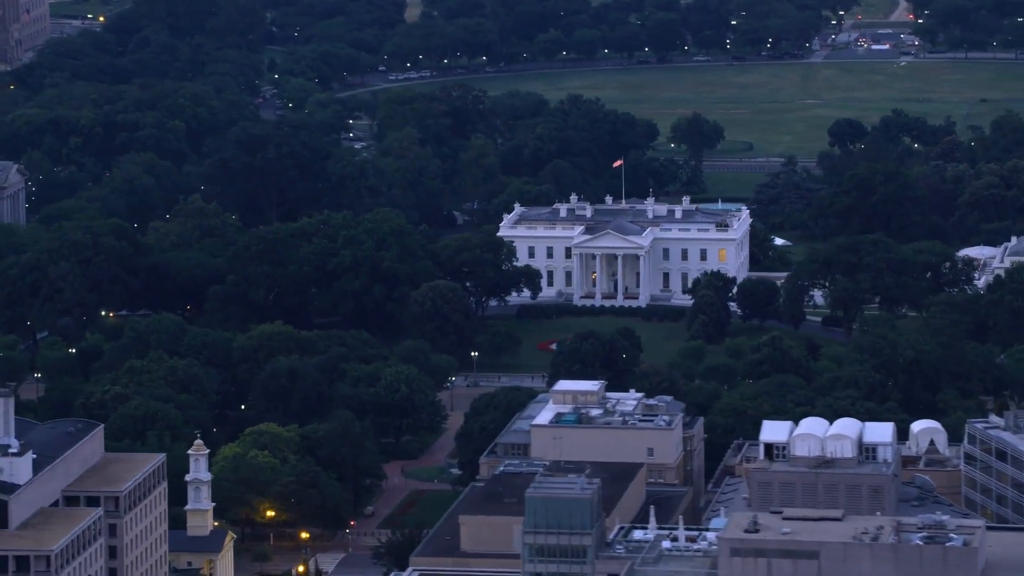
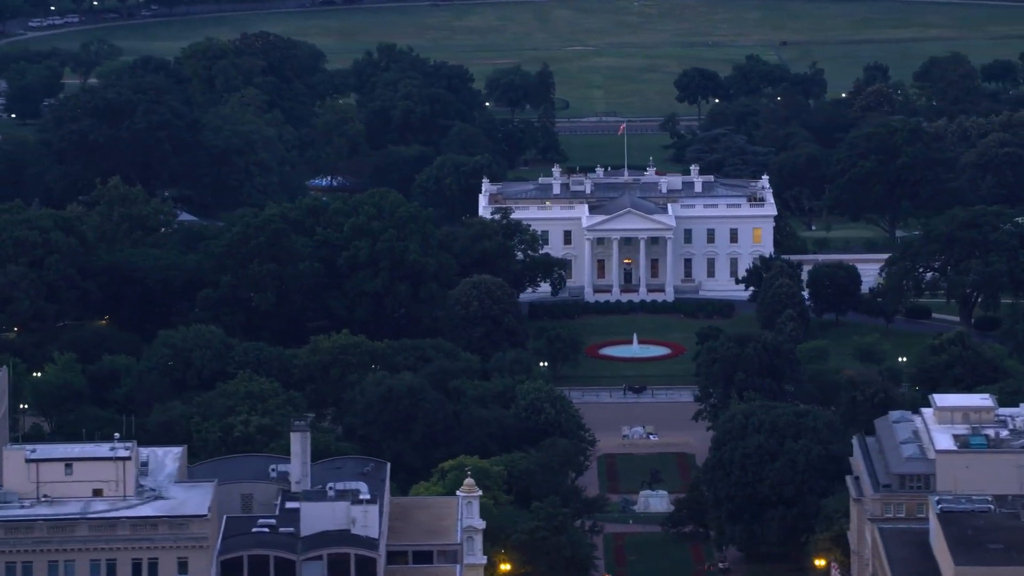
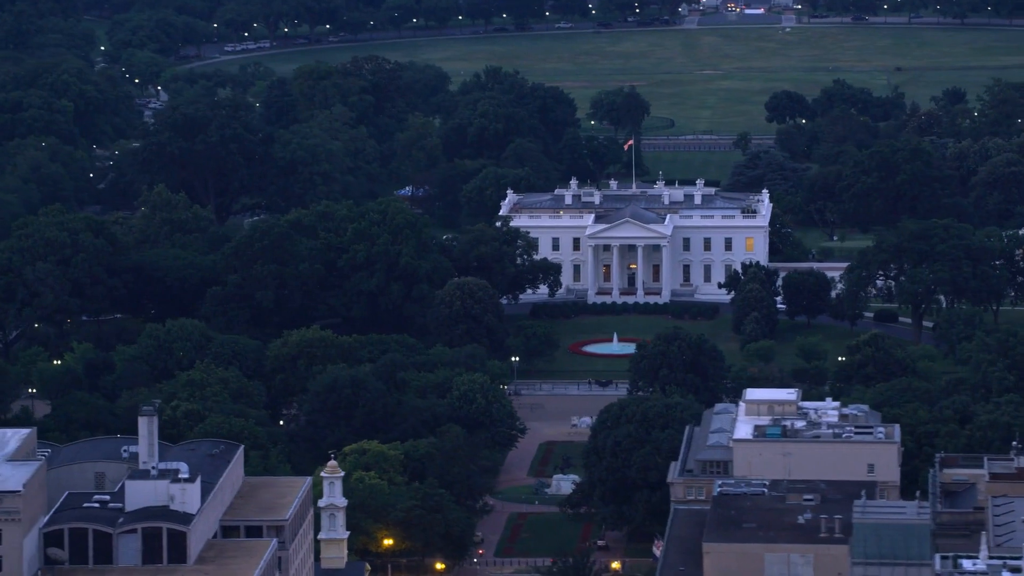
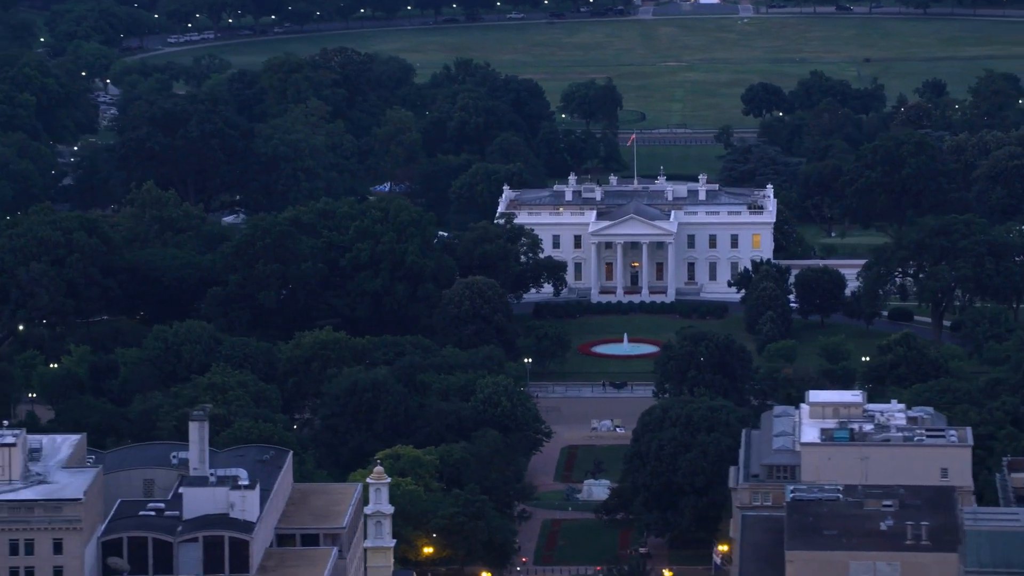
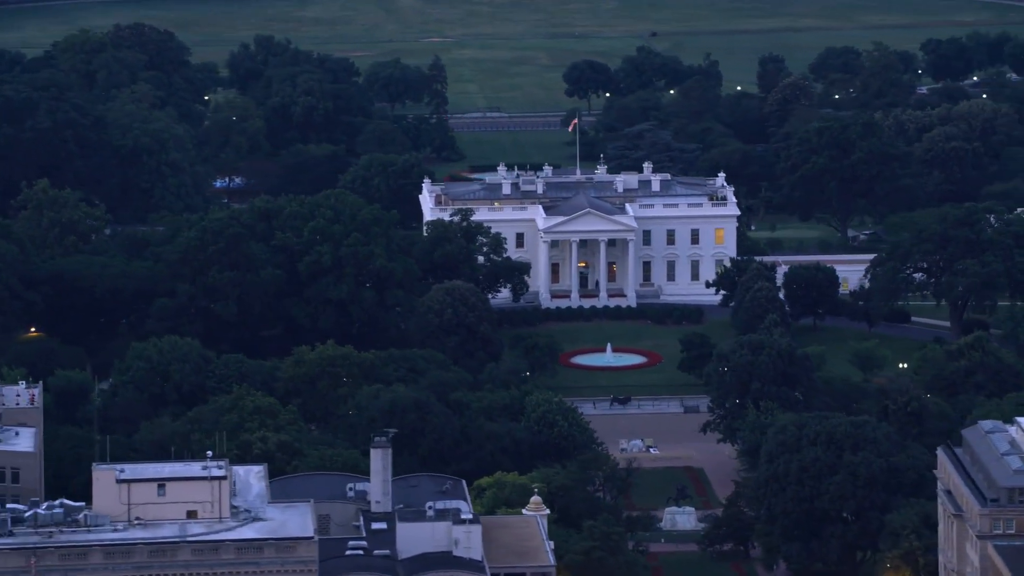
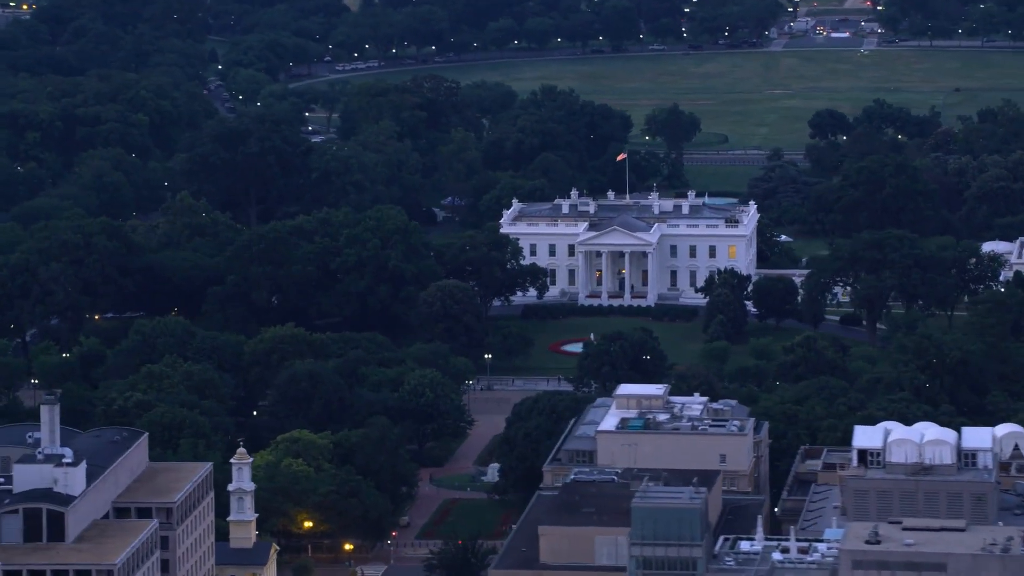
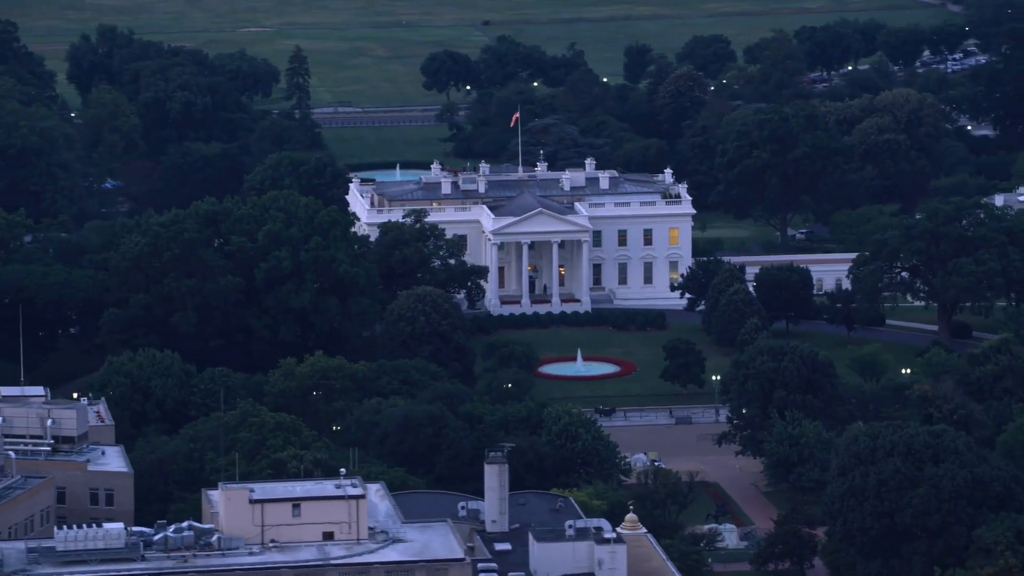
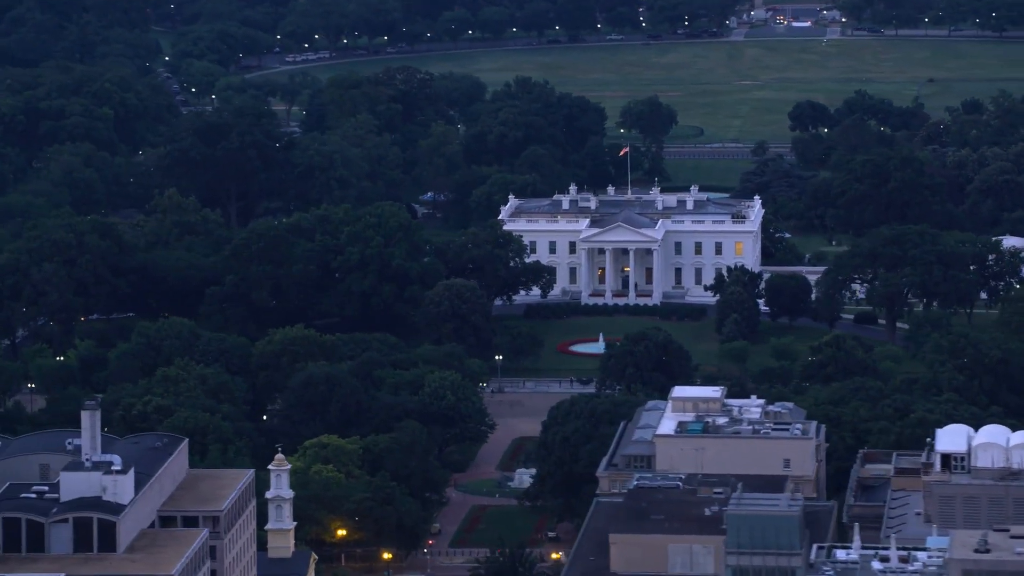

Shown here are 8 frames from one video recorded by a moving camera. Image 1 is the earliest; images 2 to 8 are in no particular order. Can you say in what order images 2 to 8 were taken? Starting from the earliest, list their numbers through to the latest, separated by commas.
6, 8, 3, 4, 2, 5, 7
